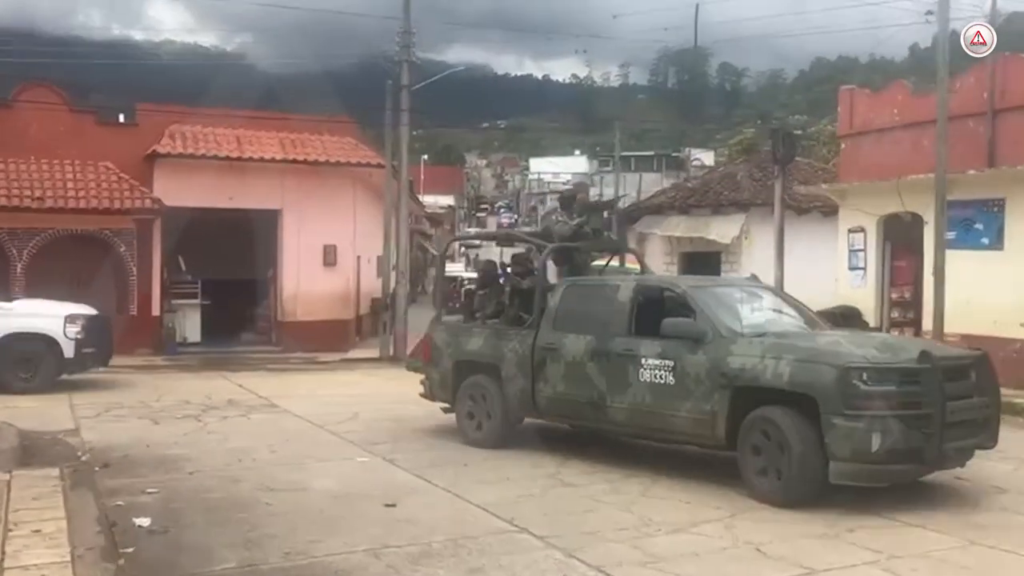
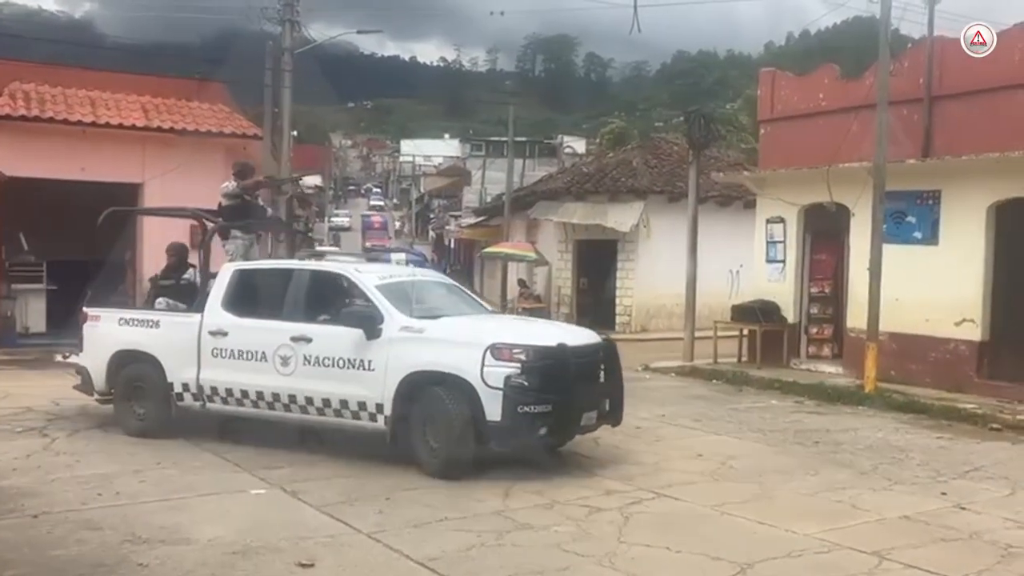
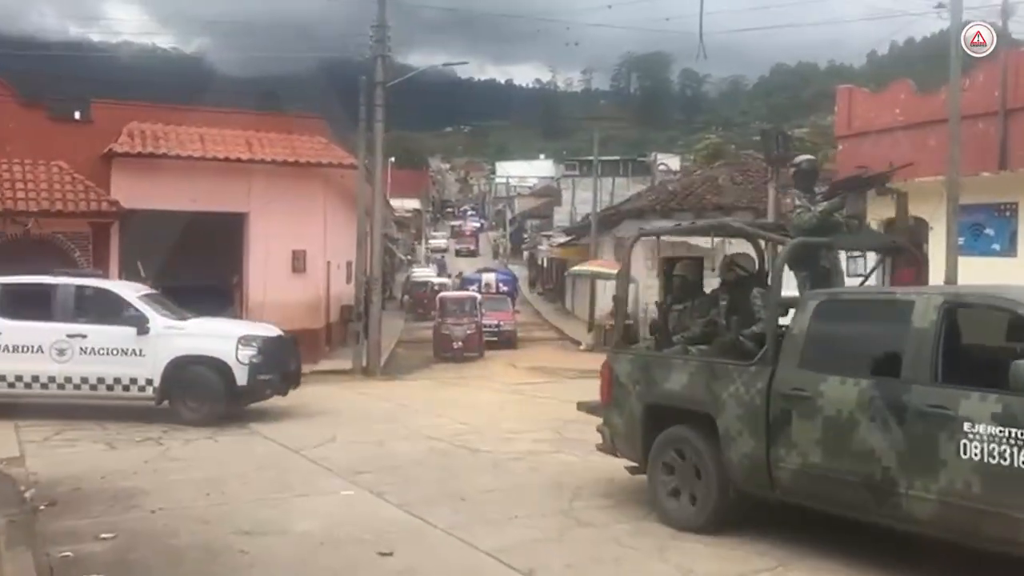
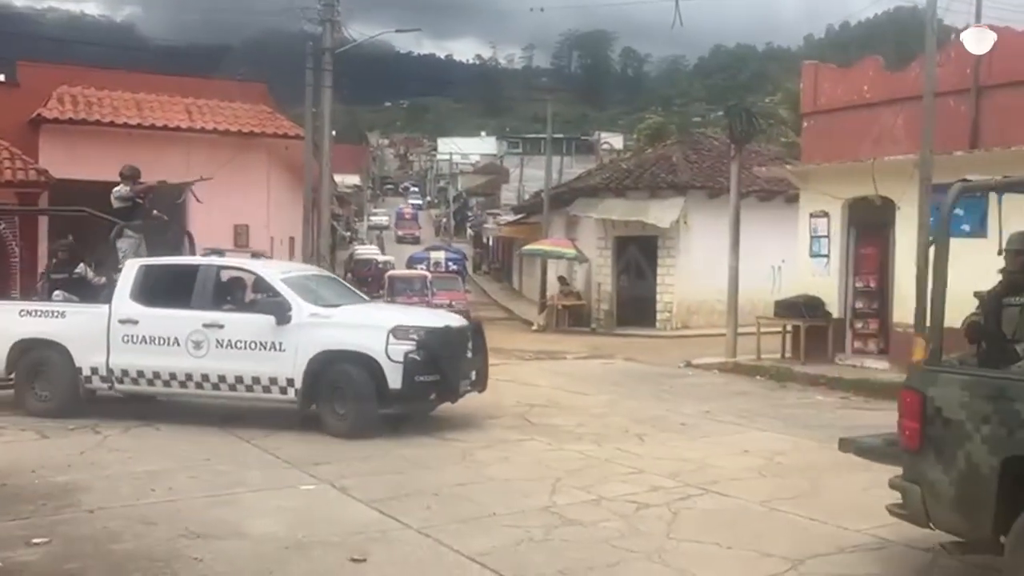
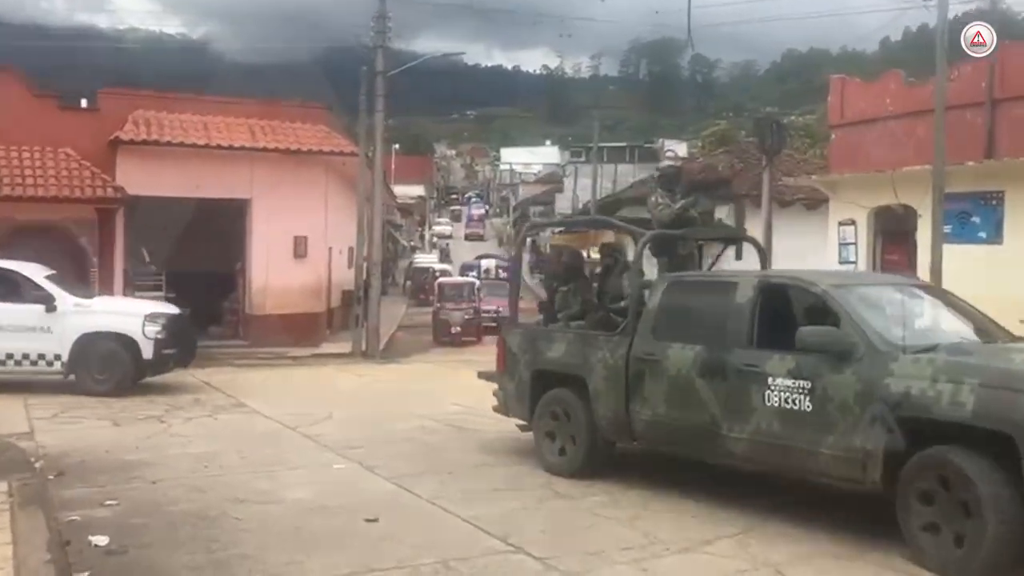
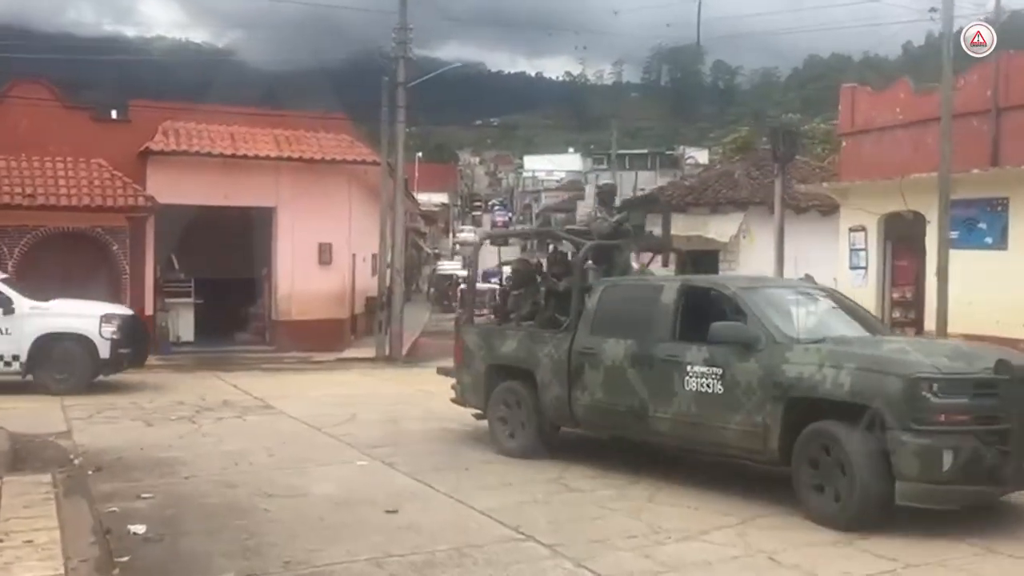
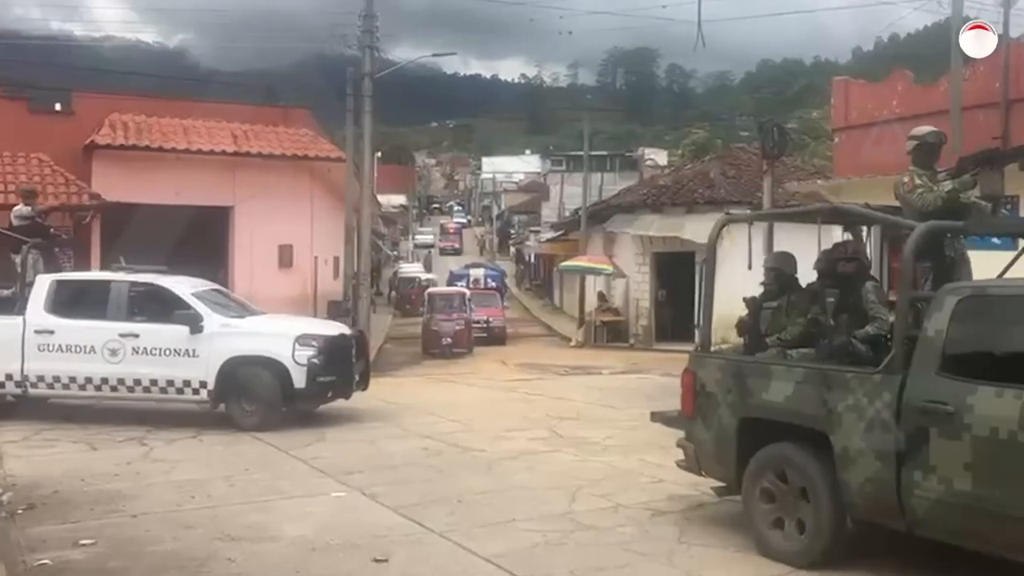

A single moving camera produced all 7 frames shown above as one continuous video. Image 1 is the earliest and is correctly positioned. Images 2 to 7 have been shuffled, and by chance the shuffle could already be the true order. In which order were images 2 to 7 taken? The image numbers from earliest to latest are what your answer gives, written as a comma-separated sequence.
6, 5, 3, 7, 4, 2
